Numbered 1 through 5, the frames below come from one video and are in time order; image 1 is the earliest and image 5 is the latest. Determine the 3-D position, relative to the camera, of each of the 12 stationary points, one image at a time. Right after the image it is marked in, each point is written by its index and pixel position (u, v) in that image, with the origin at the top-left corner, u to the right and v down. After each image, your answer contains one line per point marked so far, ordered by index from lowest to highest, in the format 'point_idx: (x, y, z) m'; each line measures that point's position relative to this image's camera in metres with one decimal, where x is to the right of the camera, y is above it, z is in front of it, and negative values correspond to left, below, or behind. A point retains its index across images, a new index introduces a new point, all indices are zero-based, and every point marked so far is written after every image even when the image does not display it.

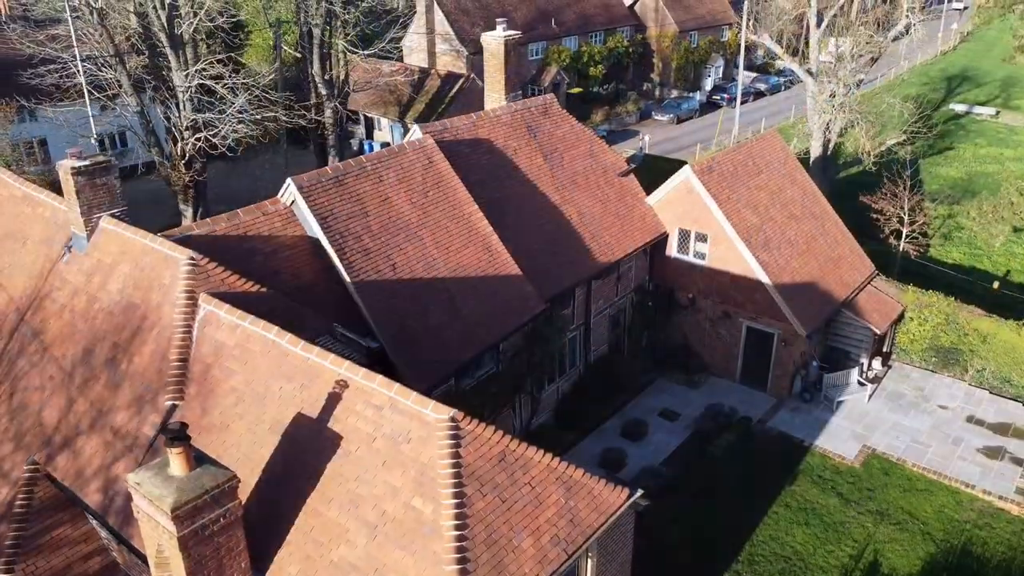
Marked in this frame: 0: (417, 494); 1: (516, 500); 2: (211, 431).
0: (-1.1, -2.5, +9.7) m
1: (0.0, -2.6, +9.9) m
2: (-4.4, -2.1, +11.7) m
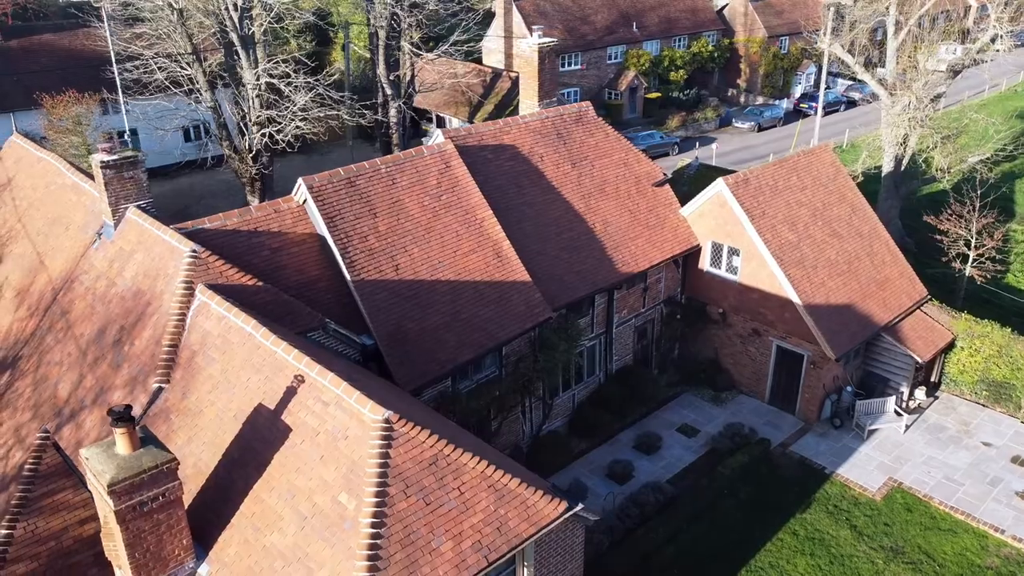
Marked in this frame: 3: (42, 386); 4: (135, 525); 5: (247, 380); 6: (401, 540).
0: (-2.1, -2.6, +10.0) m
1: (-0.9, -2.8, +10.2) m
2: (-5.1, -2.0, +12.5) m
3: (-8.9, -1.8, +15.1) m
4: (-4.6, -2.9, +9.8) m
5: (-4.0, -1.4, +12.1) m
6: (-1.4, -3.1, +9.7) m
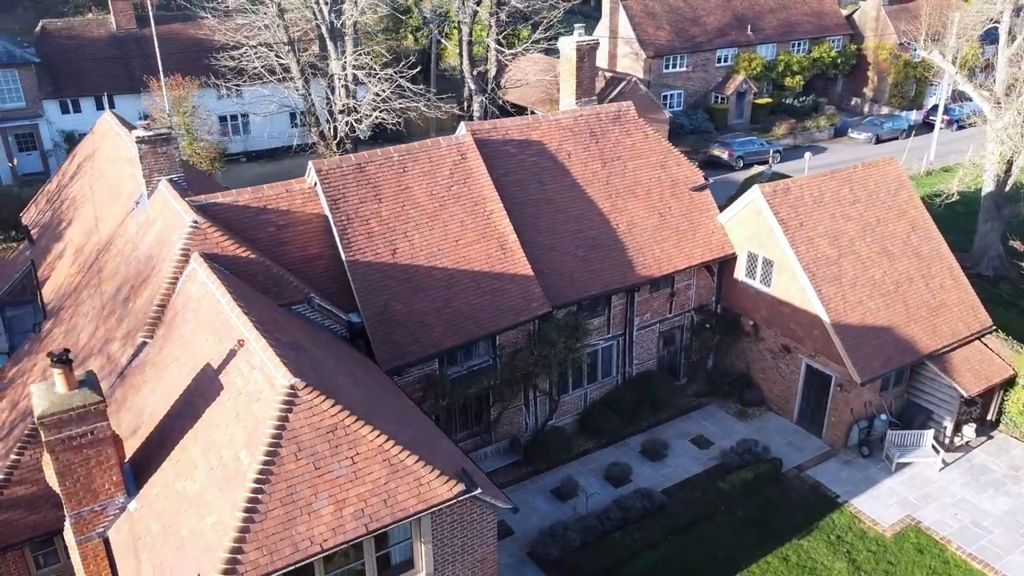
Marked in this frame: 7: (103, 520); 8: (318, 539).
0: (-3.6, -2.2, +10.8) m
1: (-2.5, -2.5, +10.7) m
2: (-6.1, -1.4, +13.7) m
3: (-9.4, -1.0, +16.9) m
4: (-6.2, -2.3, +11.0) m
5: (-5.1, -0.9, +13.2) m
6: (-3.0, -2.7, +10.3) m
7: (-6.0, -3.4, +11.6) m
8: (-2.5, -3.2, +10.2) m
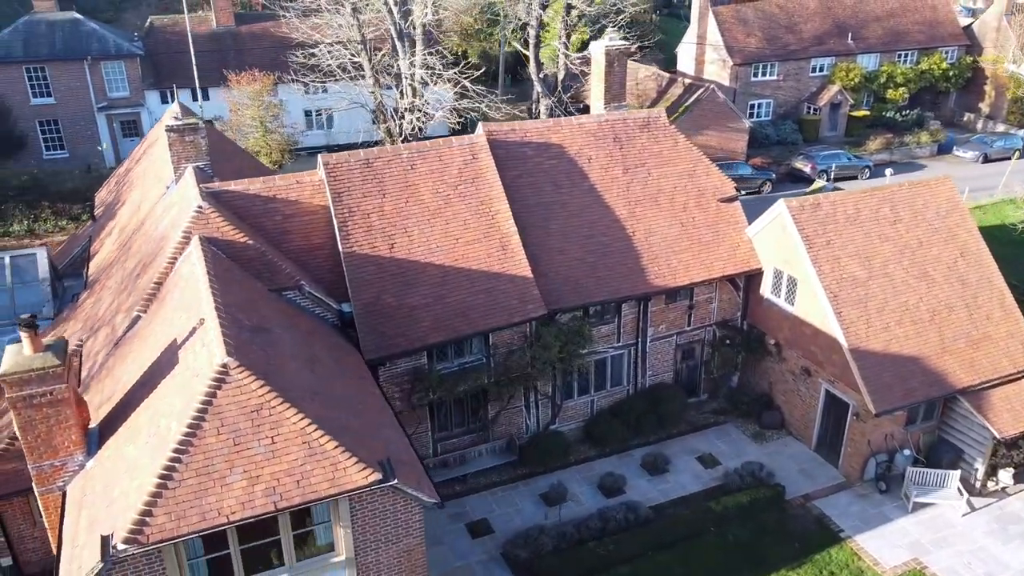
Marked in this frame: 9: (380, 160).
0: (-4.9, -1.9, +11.5) m
1: (-3.7, -2.3, +11.3) m
2: (-6.9, -1.0, +14.7) m
3: (-9.6, -0.4, +18.4) m
4: (-7.4, -1.9, +12.0) m
5: (-5.9, -0.5, +14.0) m
6: (-4.3, -2.5, +10.9) m
7: (-7.1, -3.0, +12.6) m
8: (-3.9, -3.0, +10.8) m
9: (-3.1, +3.0, +18.7) m
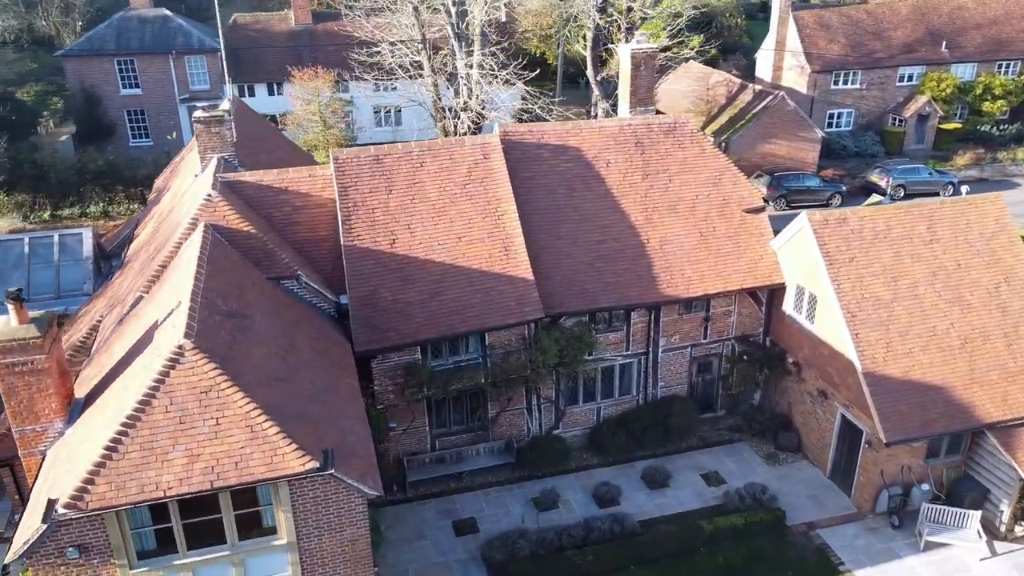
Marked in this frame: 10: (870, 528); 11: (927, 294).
0: (-5.8, -1.6, +12.1) m
1: (-4.7, -2.0, +11.7) m
2: (-7.3, -0.6, +15.5) m
3: (-9.6, +0.1, +19.5) m
4: (-8.2, -1.5, +12.9) m
5: (-6.4, -0.2, +14.7) m
6: (-5.3, -2.2, +11.5) m
7: (-7.9, -2.6, +13.5) m
8: (-5.0, -2.8, +11.3) m
9: (-2.9, +3.1, +19.0) m
10: (+8.3, -5.6, +18.5) m
11: (+10.1, -0.2, +19.2) m
